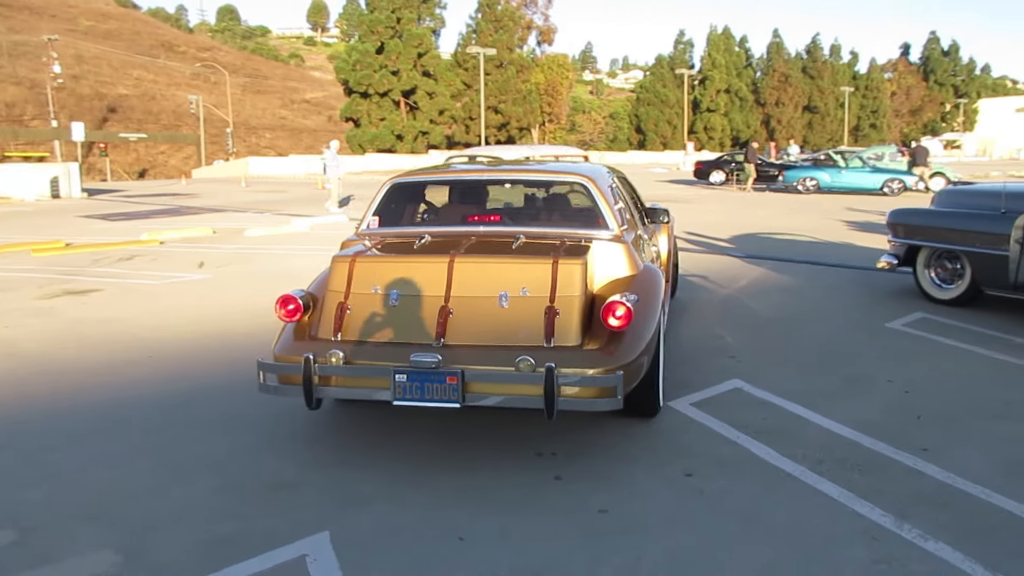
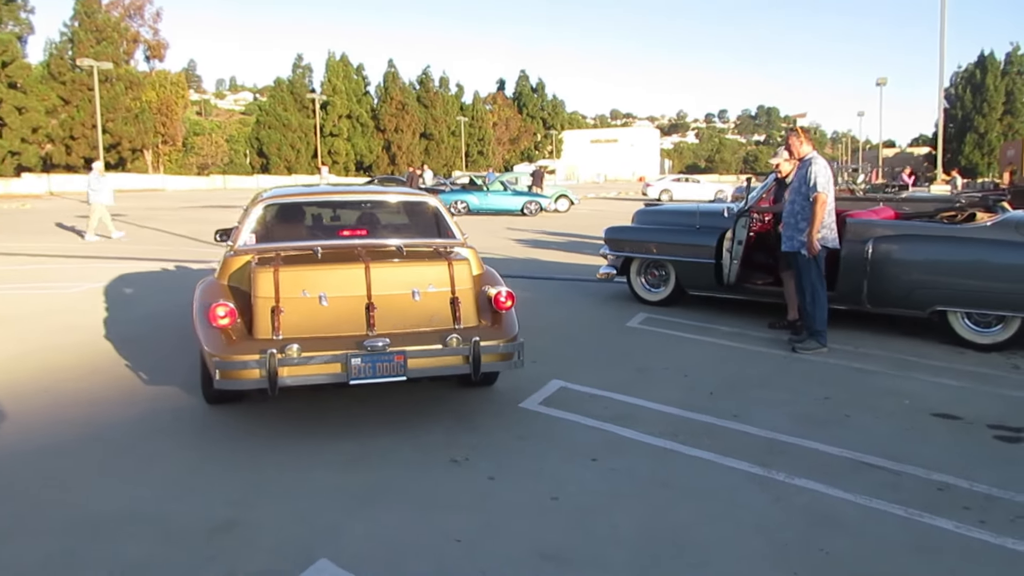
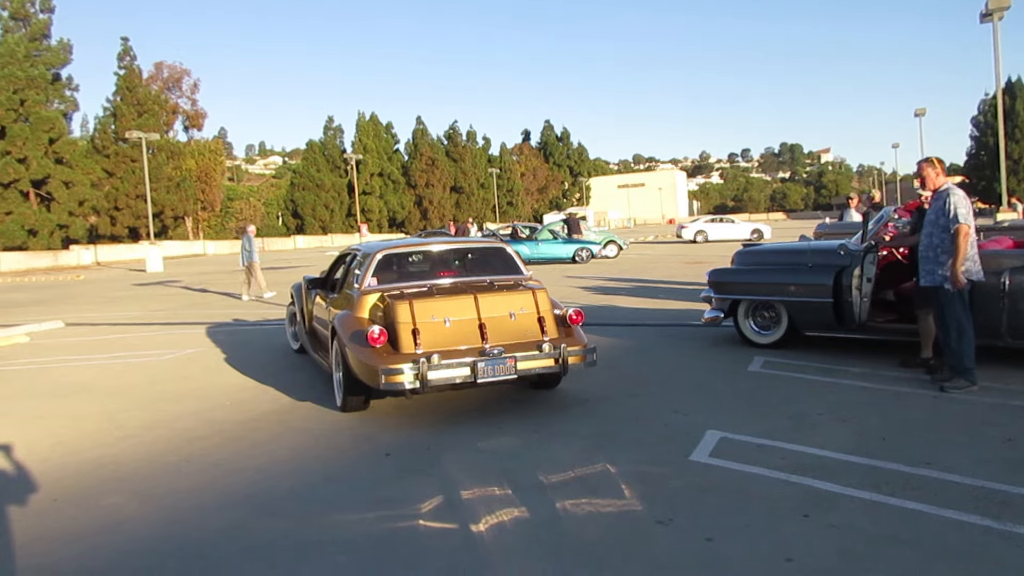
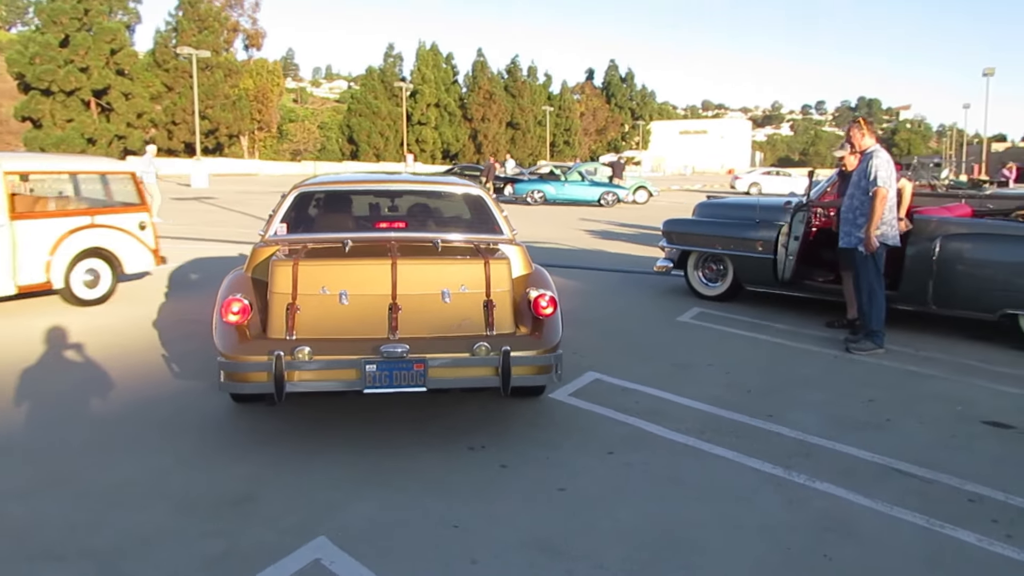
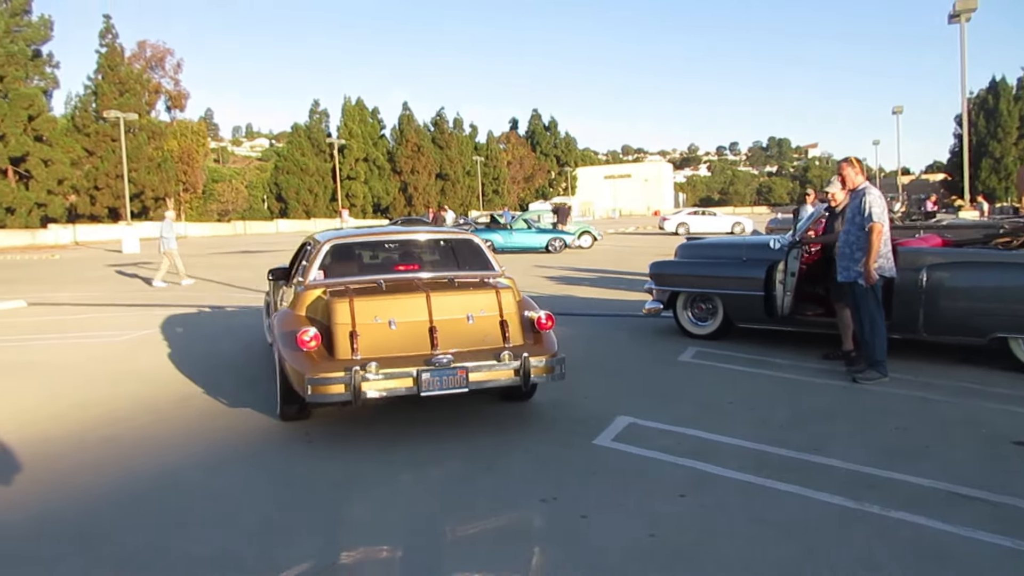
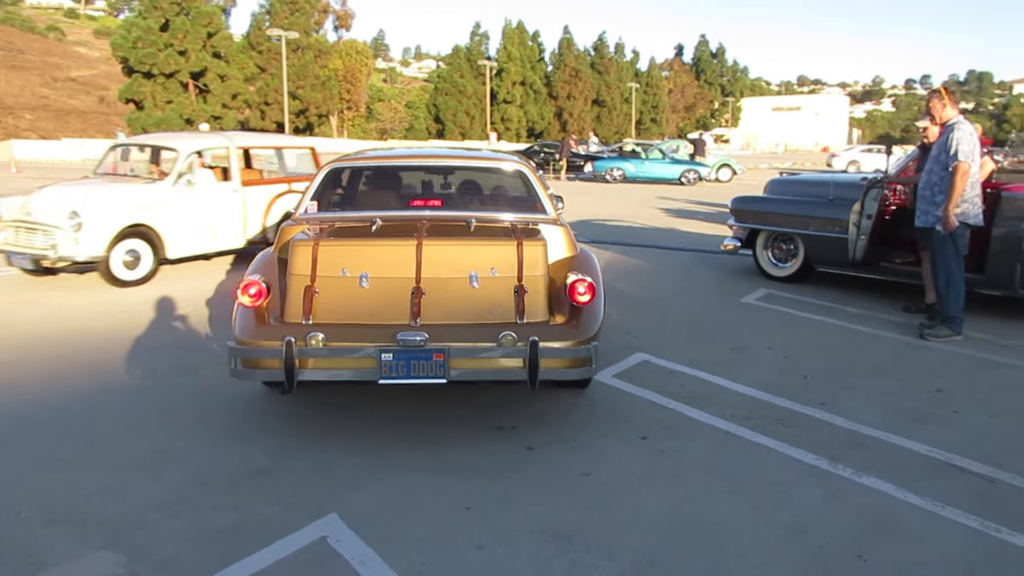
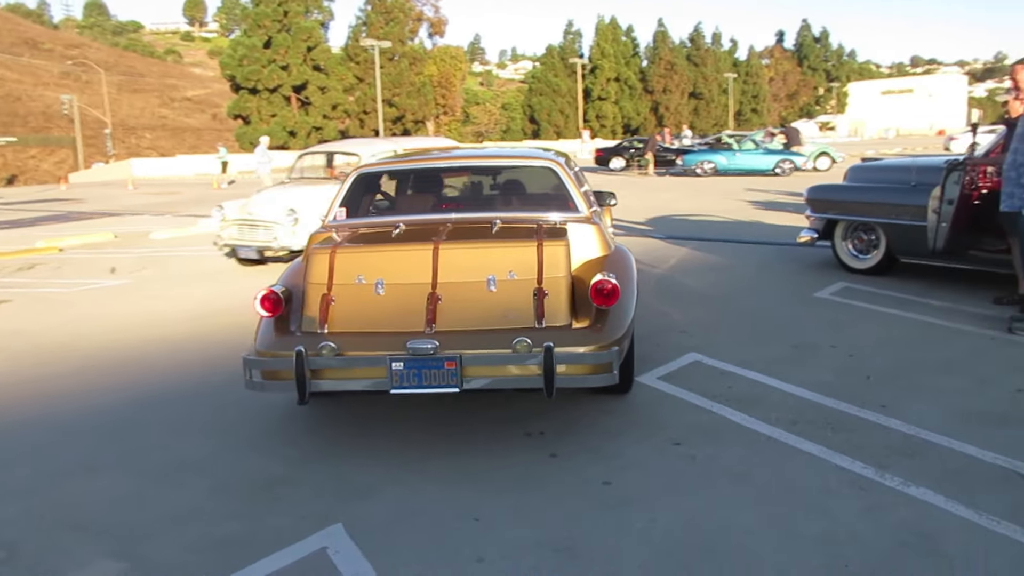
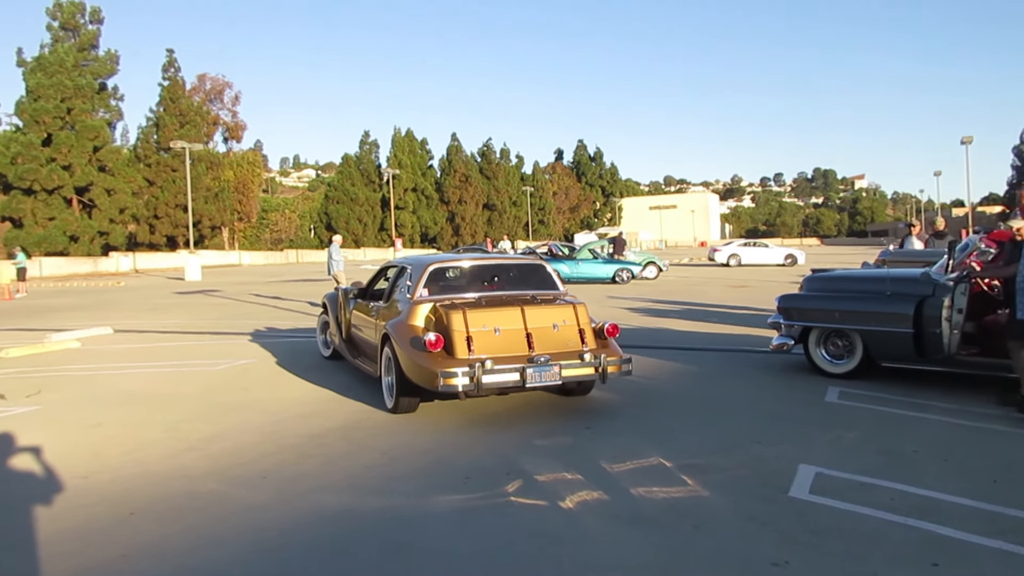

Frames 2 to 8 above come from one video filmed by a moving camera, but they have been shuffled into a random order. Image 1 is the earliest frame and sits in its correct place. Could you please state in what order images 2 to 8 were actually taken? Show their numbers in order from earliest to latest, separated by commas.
7, 6, 4, 2, 5, 3, 8
